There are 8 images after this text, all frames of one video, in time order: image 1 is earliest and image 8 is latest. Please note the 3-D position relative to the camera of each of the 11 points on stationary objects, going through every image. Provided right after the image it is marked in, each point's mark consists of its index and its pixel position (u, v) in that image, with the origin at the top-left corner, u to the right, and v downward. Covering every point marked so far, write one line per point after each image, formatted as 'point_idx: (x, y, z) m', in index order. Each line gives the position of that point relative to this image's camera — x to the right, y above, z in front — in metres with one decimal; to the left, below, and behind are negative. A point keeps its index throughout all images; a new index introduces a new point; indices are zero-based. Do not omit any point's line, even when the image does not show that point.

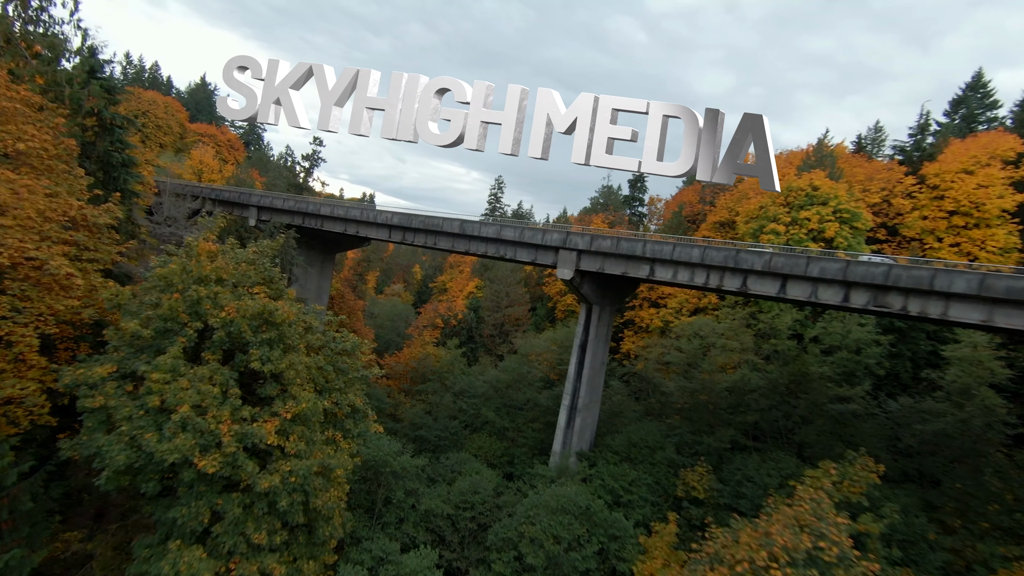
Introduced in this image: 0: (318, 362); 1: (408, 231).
0: (-4.2, -1.6, +11.0) m
1: (-3.8, +2.1, +18.8) m
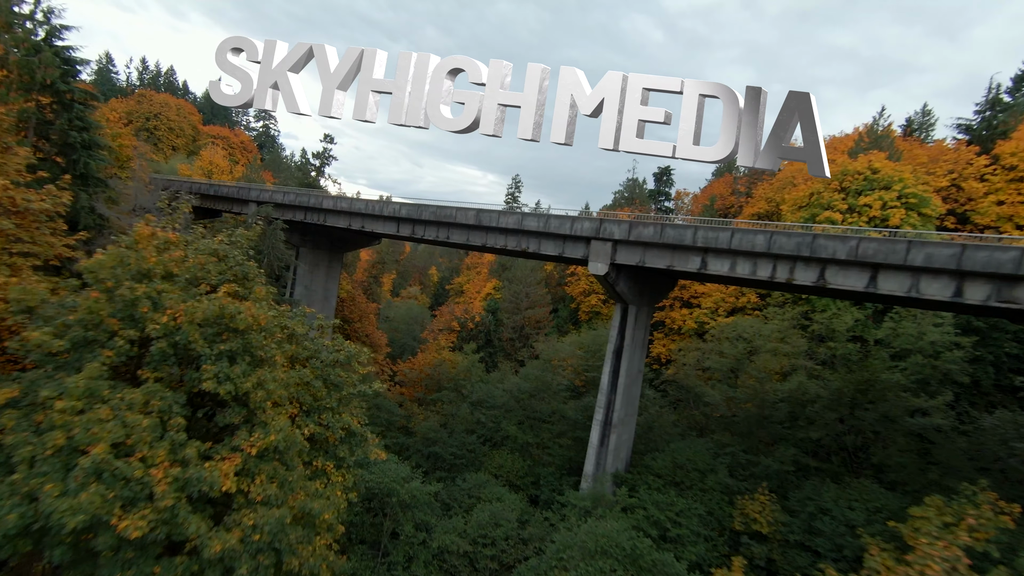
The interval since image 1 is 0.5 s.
0: (-3.7, -1.6, +8.9) m
1: (-3.1, +2.1, +16.8) m
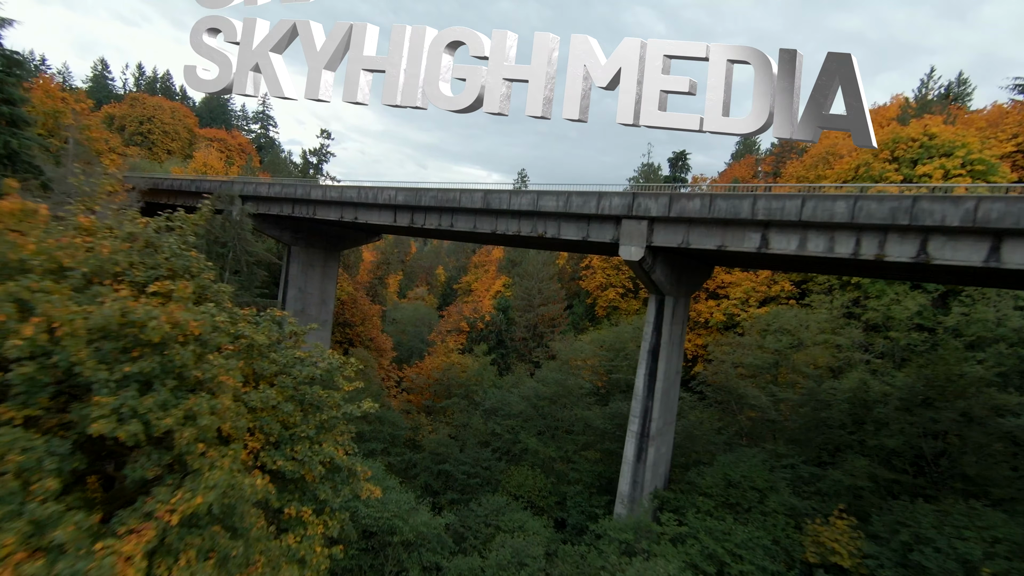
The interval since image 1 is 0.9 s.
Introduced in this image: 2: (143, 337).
0: (-3.3, -1.5, +6.9) m
1: (-2.7, +2.2, +14.7) m
2: (-3.5, -0.5, +4.9) m
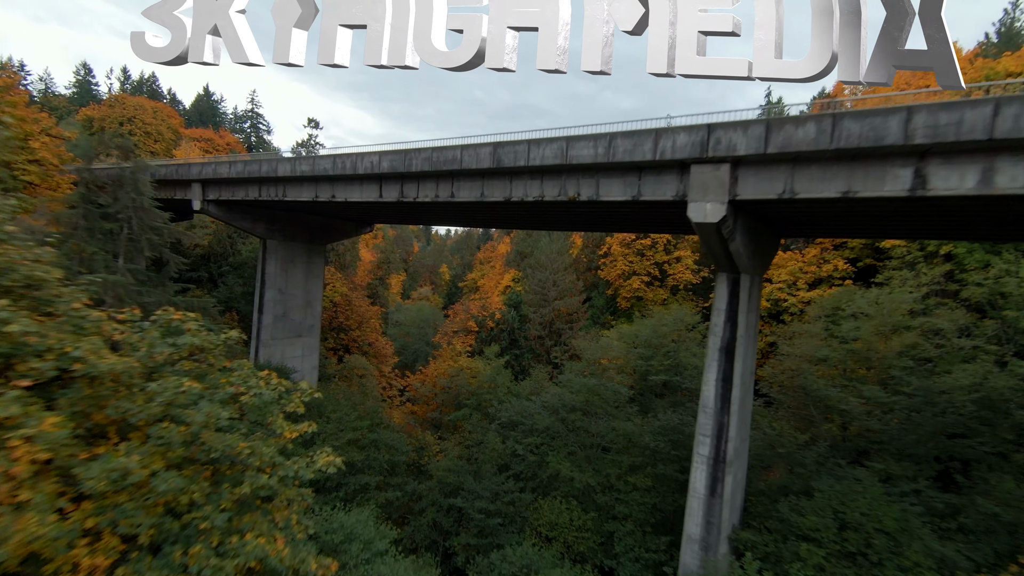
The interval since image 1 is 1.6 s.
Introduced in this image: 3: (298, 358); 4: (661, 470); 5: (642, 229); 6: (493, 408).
0: (-2.9, -1.4, +3.7) m
1: (-2.4, +2.4, +11.6) m
2: (-3.1, -0.3, +1.7) m
3: (-8.0, -2.7, +19.2) m
4: (+3.5, -4.3, +12.1) m
5: (+3.3, +1.6, +12.8) m
6: (-0.7, -4.3, +18.4) m
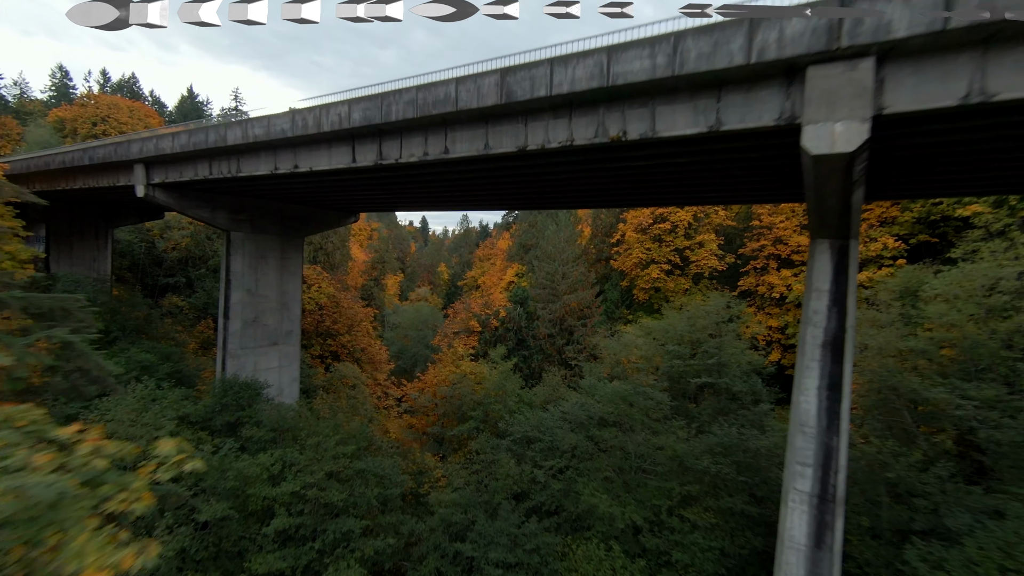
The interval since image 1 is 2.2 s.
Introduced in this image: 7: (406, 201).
0: (-2.5, -1.2, +1.1) m
1: (-2.2, +2.6, +8.9) m
2: (-2.8, -0.2, -1.0) m
3: (-7.7, -2.7, +16.5) m
4: (+4.0, -3.9, +9.4) m
5: (+3.5, +2.0, +10.1) m
6: (-0.3, -4.1, +15.7) m
7: (-3.6, +2.9, +17.2) m
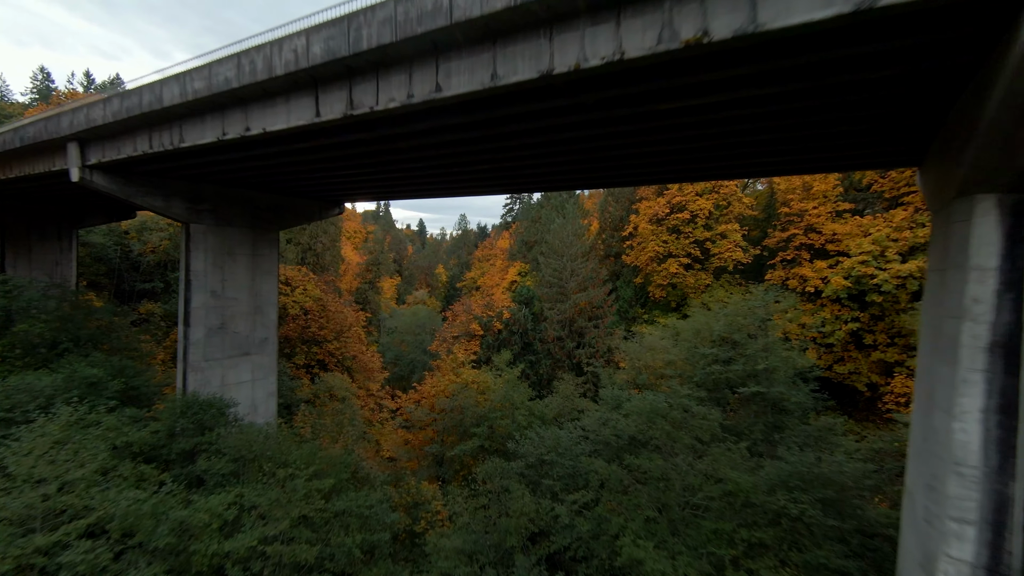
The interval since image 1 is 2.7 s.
0: (-2.3, -1.1, -1.2) m
1: (-2.0, +2.7, +6.7) m
2: (-2.6, -0.1, -3.2) m
3: (-7.4, -2.7, +14.3) m
4: (+4.3, -3.7, +7.2) m
5: (+3.7, +2.1, +8.0) m
6: (0.0, -4.0, +13.5) m
7: (-3.4, +2.9, +15.0) m
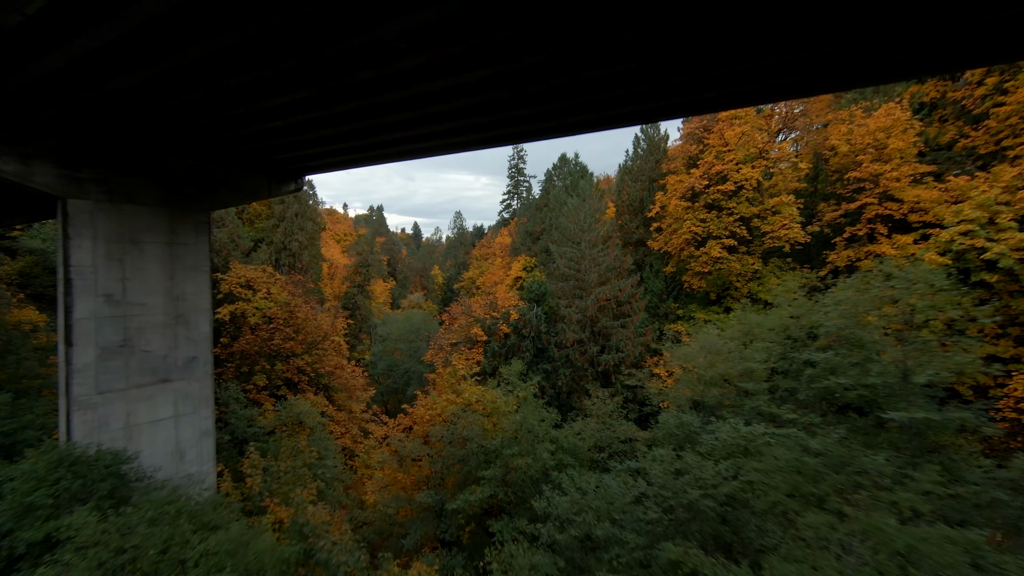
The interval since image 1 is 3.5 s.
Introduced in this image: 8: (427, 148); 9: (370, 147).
0: (-1.8, -0.9, -5.1) m
1: (-1.7, +2.9, +2.8) m
2: (-2.2, +0.1, -7.1) m
3: (-7.0, -2.7, +10.3) m
4: (+4.7, -3.4, +3.3) m
5: (+4.0, +2.5, +4.1) m
6: (+0.5, -3.8, +9.6) m
7: (-3.2, +3.0, +11.1) m
8: (-1.8, +3.0, +10.8) m
9: (-3.0, +3.0, +10.9) m
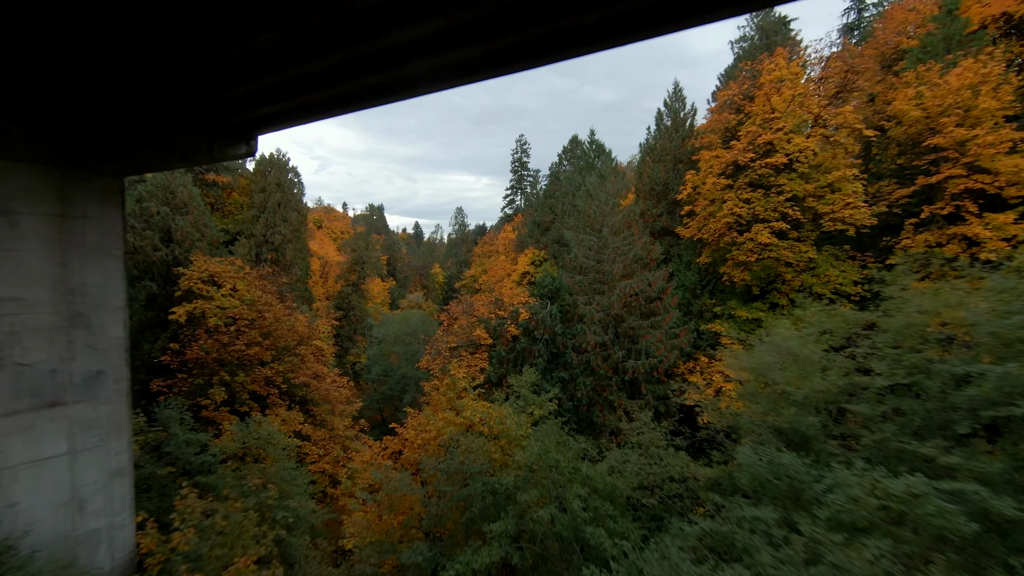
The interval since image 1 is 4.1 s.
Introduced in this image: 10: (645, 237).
0: (-1.7, -0.7, -7.9) m
1: (-1.5, +3.1, -0.1) m
2: (-2.0, +0.3, -9.9) m
3: (-6.7, -2.6, +7.5) m
4: (+5.0, -3.1, +0.5) m
5: (+4.2, +2.7, +1.2) m
6: (+0.8, -3.6, +6.8) m
7: (-2.9, +3.2, +8.3) m
8: (-1.5, +3.2, +8.0) m
9: (-2.7, +3.2, +8.1) m
10: (+4.4, +1.7, +17.5) m
